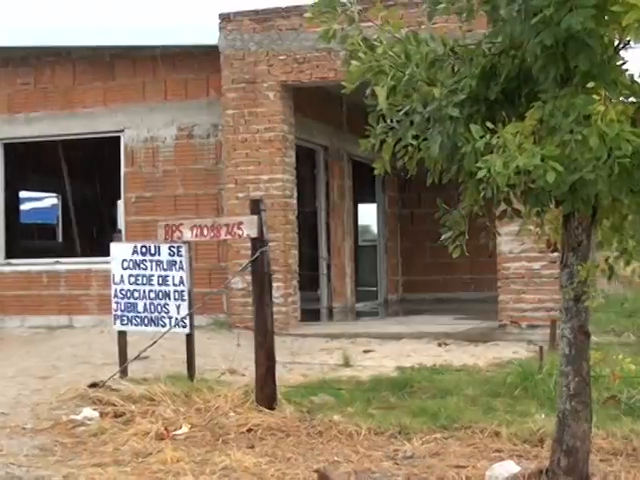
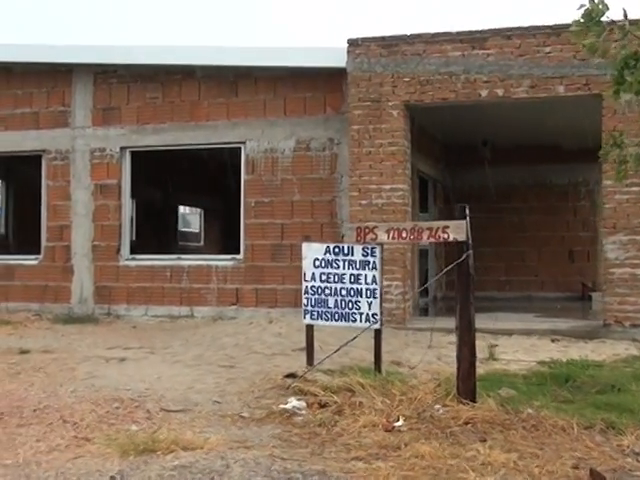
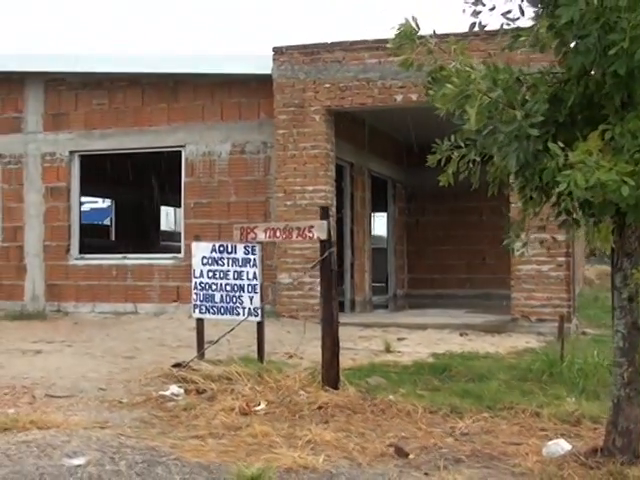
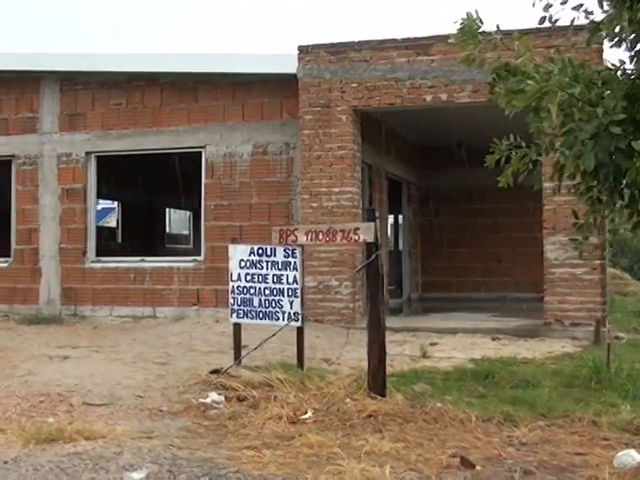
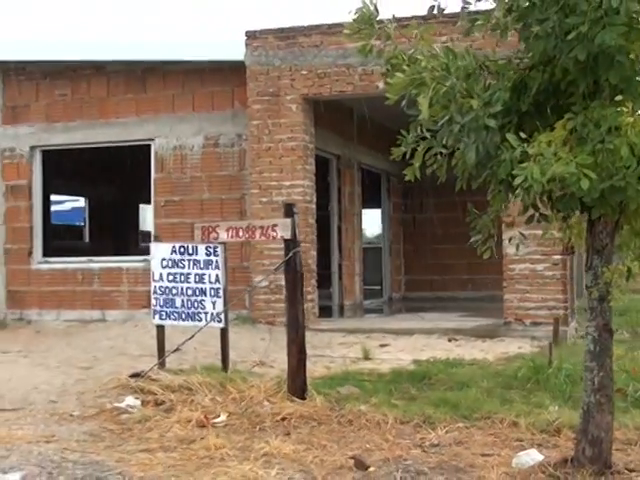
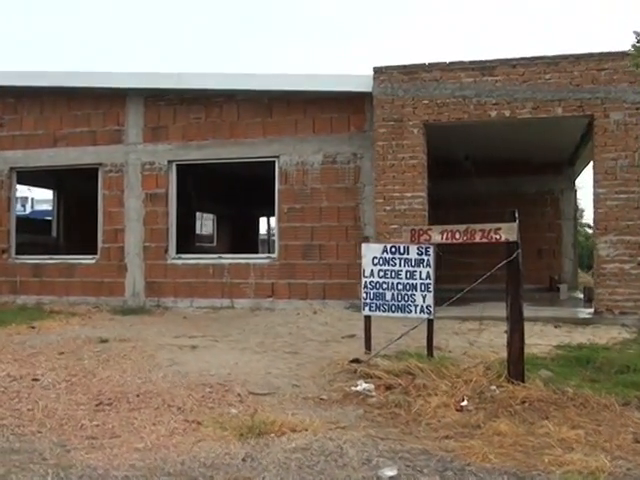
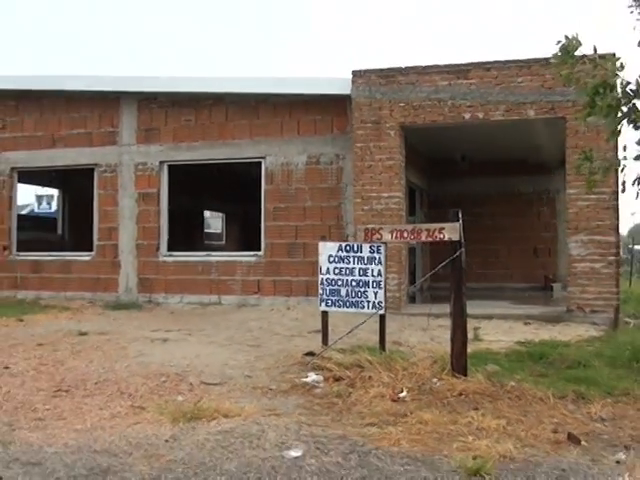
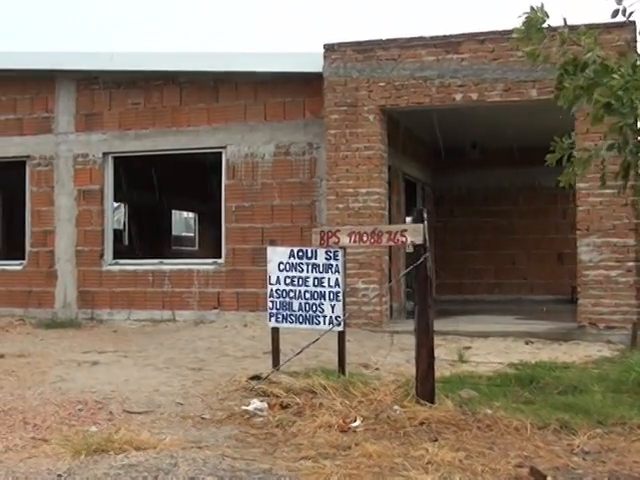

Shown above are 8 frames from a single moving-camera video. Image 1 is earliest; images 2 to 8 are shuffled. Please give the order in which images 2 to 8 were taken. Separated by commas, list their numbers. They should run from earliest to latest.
5, 3, 4, 8, 2, 7, 6
